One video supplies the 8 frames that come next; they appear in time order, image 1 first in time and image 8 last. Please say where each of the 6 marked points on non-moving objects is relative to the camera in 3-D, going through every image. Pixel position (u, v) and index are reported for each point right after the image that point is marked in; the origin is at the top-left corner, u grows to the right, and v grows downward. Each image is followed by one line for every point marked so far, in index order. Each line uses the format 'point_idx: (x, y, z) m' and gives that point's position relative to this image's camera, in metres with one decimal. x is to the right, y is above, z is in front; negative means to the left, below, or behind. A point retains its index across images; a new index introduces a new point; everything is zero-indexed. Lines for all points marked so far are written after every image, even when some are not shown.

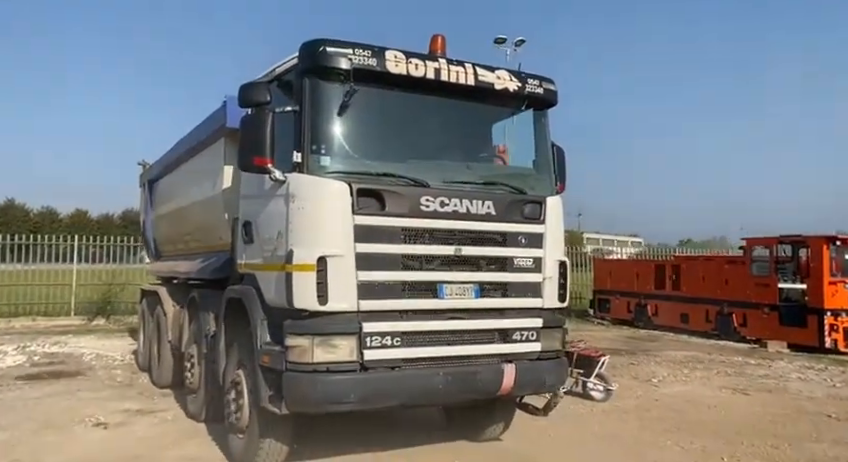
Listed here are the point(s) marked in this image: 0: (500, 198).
0: (+0.5, +0.2, +4.8) m
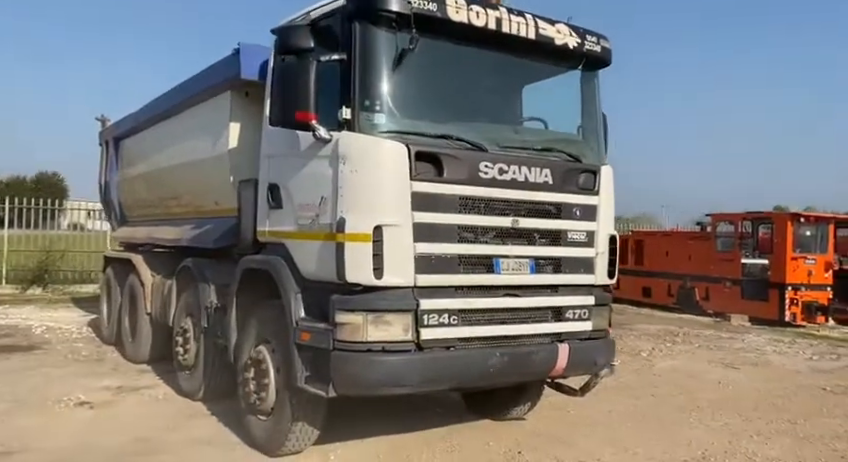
0: (+0.9, +0.4, +4.5) m
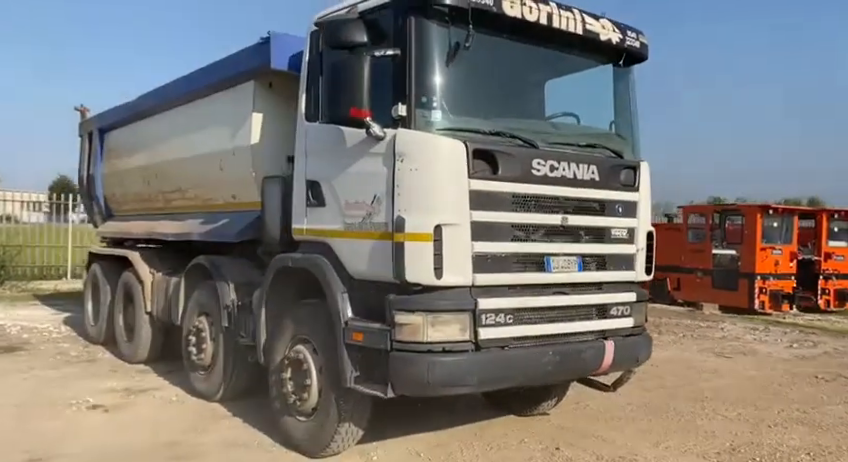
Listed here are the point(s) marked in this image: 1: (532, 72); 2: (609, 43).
0: (+1.2, +0.5, +4.5) m
1: (+0.7, +1.0, +4.5) m
2: (+1.3, +1.3, +4.7) m
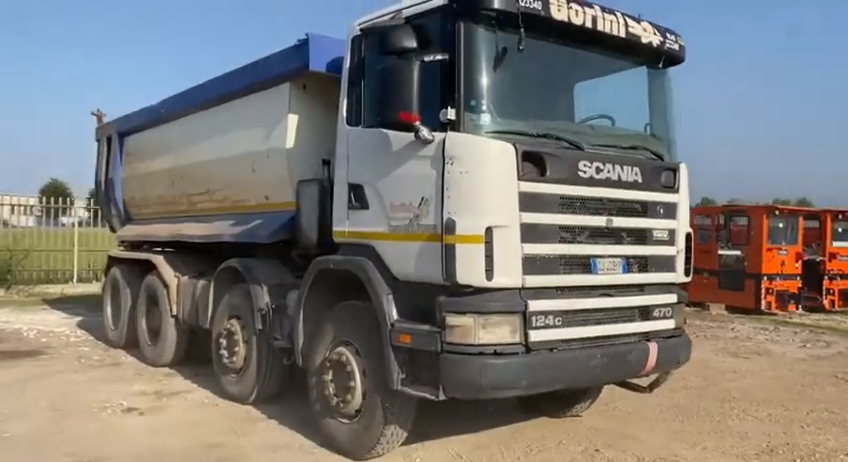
0: (+1.5, +0.4, +4.5) m
1: (+1.0, +1.0, +4.5) m
2: (+1.6, +1.3, +4.8) m
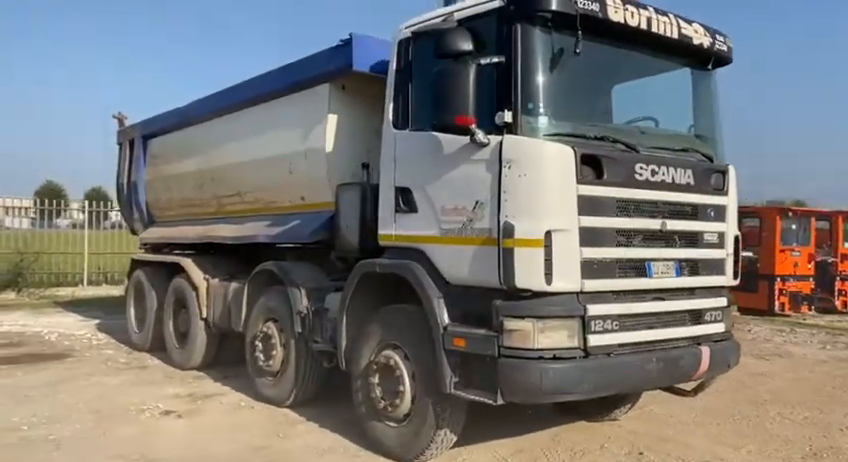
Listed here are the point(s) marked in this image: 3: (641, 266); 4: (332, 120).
0: (+1.8, +0.4, +4.5) m
1: (+1.4, +1.0, +4.5) m
2: (+1.9, +1.3, +4.8) m
3: (+1.3, -0.2, +4.2) m
4: (-0.8, +0.9, +5.6) m
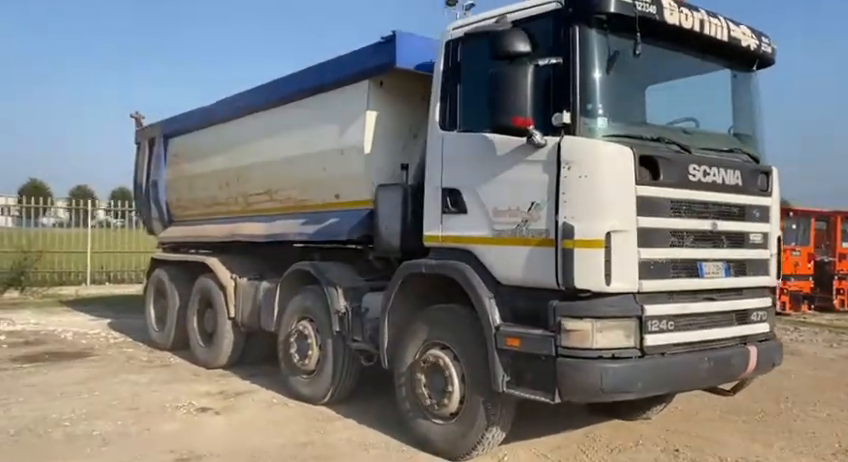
0: (+2.1, +0.4, +4.6) m
1: (+1.7, +1.0, +4.6) m
2: (+2.2, +1.3, +4.8) m
3: (+1.7, -0.2, +4.3) m
4: (-0.4, +0.9, +5.6) m
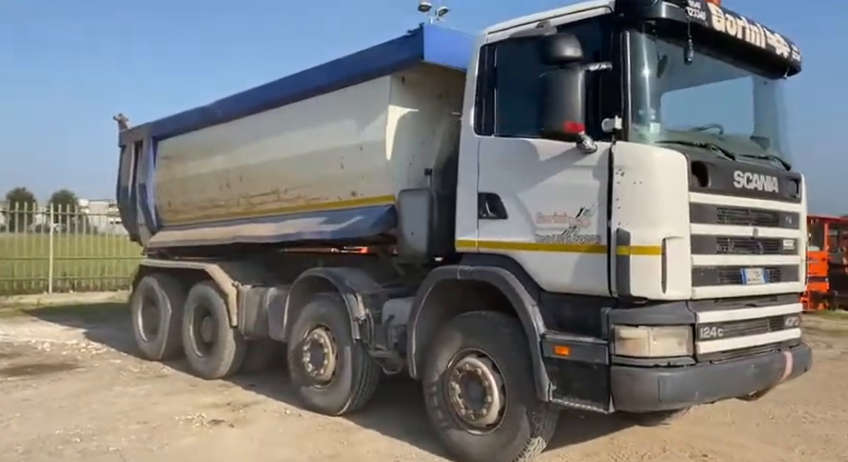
0: (+2.4, +0.4, +4.6) m
1: (+1.9, +1.0, +4.6) m
2: (+2.5, +1.2, +4.9) m
3: (+2.0, -0.3, +4.3) m
4: (-0.3, +0.9, +5.5) m
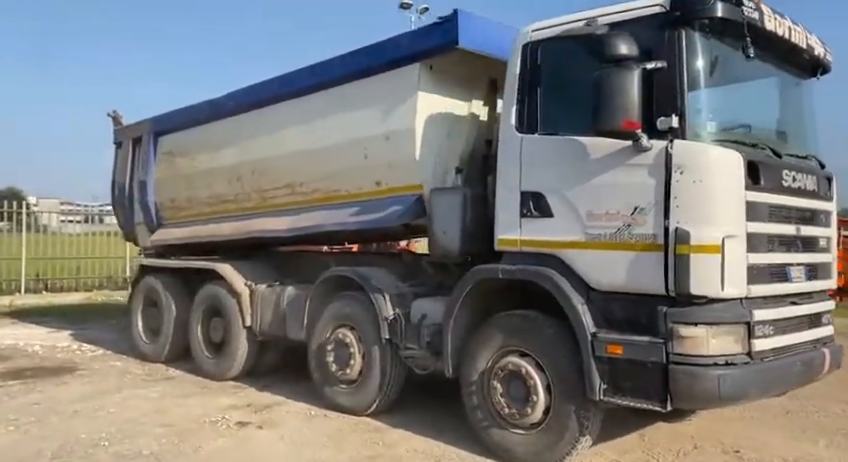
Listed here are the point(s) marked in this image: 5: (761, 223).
0: (+2.7, +0.4, +4.7) m
1: (+2.2, +1.0, +4.6) m
2: (+2.7, +1.2, +5.0) m
3: (+2.3, -0.3, +4.4) m
4: (0.0, +0.9, +5.4) m
5: (+2.0, +0.1, +4.1) m
